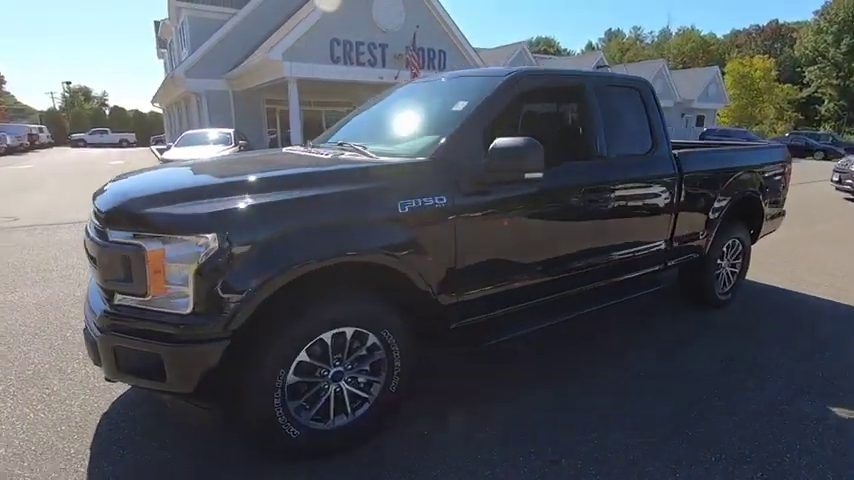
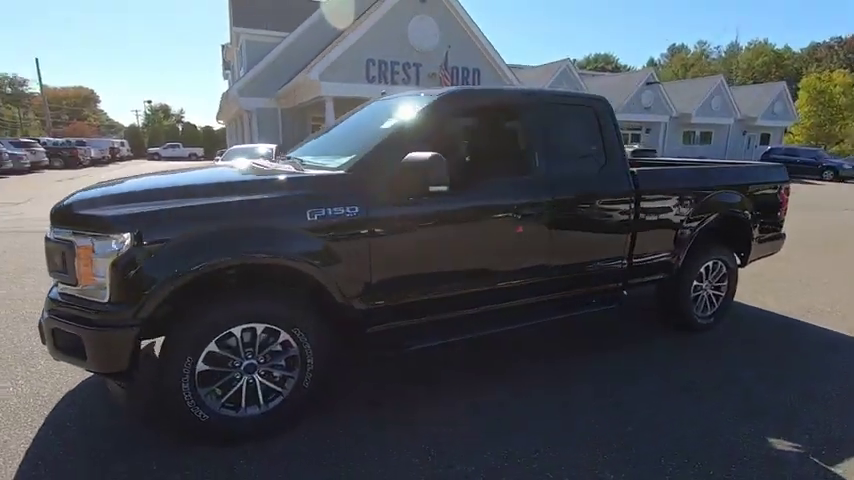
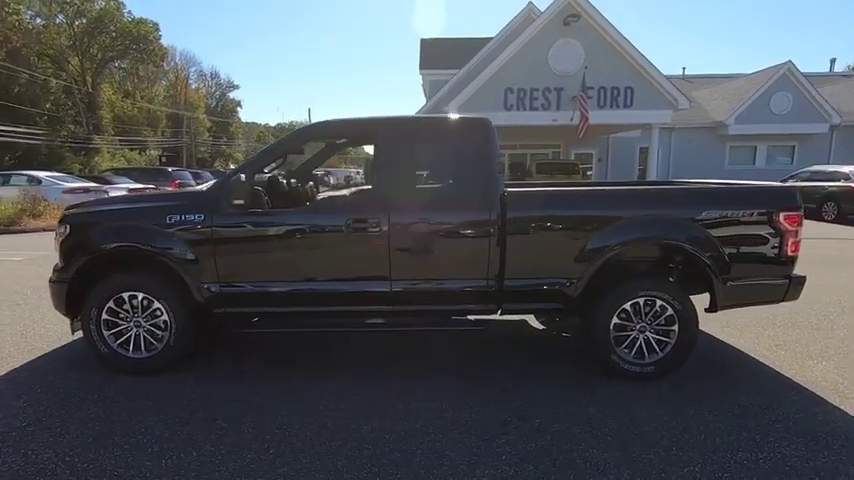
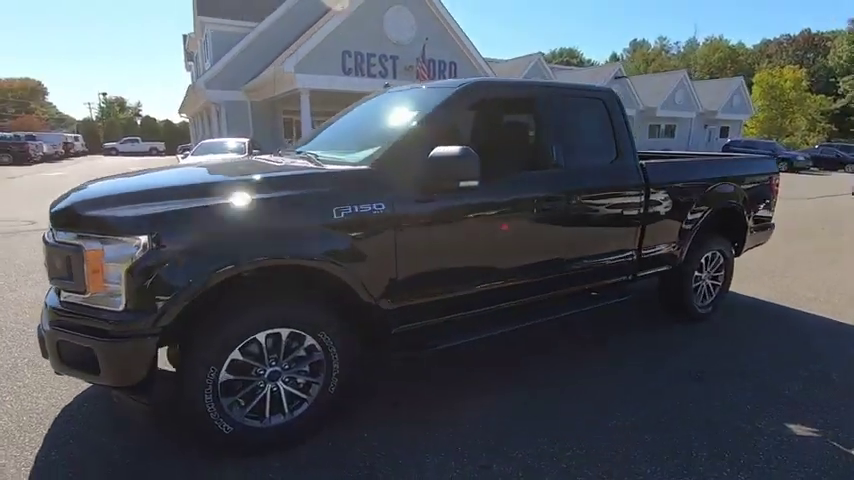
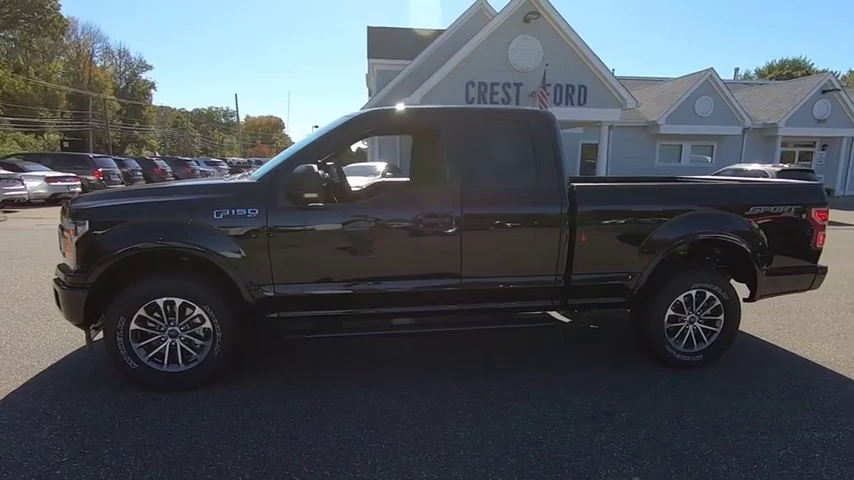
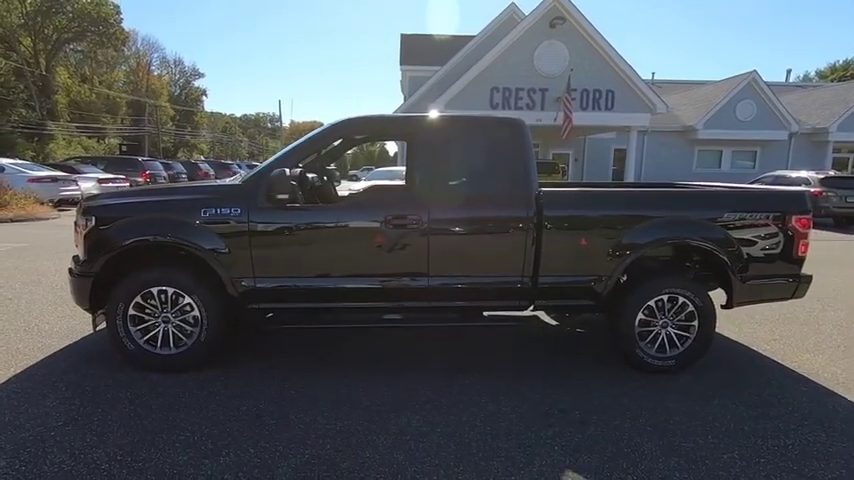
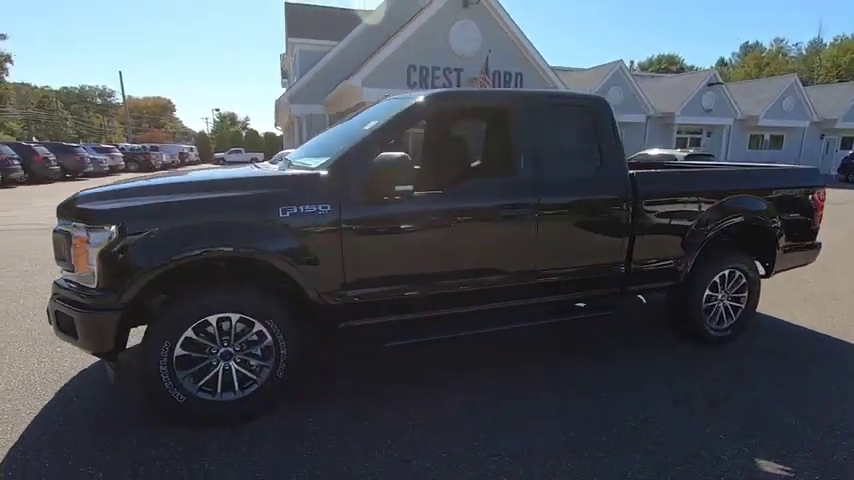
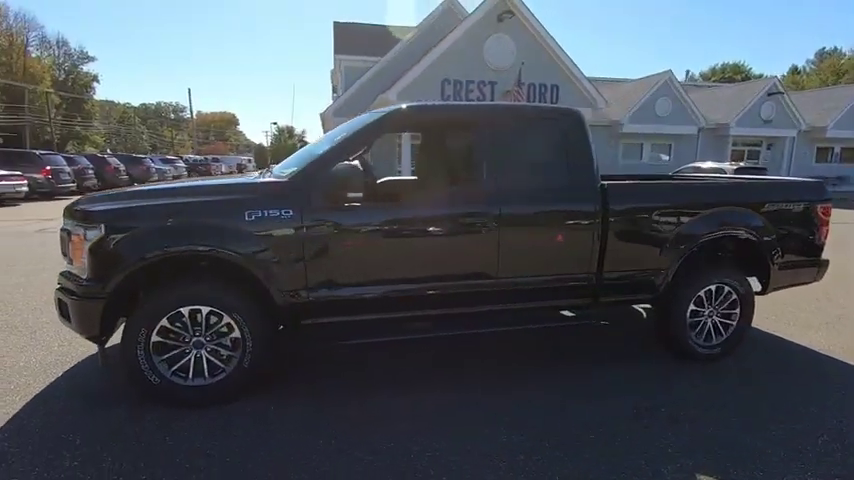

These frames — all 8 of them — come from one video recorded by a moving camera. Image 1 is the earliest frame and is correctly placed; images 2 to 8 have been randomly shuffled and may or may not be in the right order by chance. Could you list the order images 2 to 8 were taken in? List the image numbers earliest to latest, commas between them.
4, 2, 7, 8, 5, 6, 3
